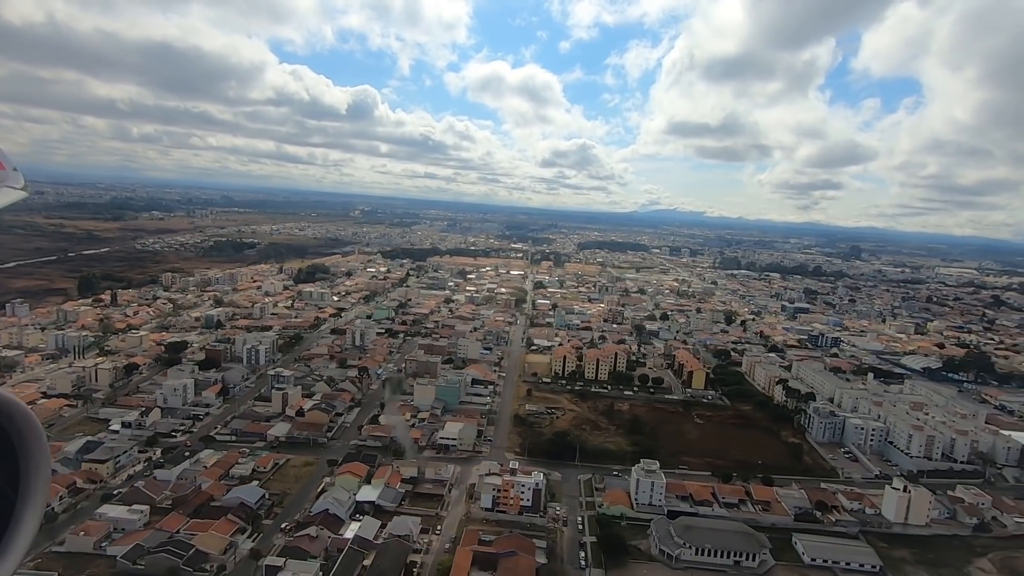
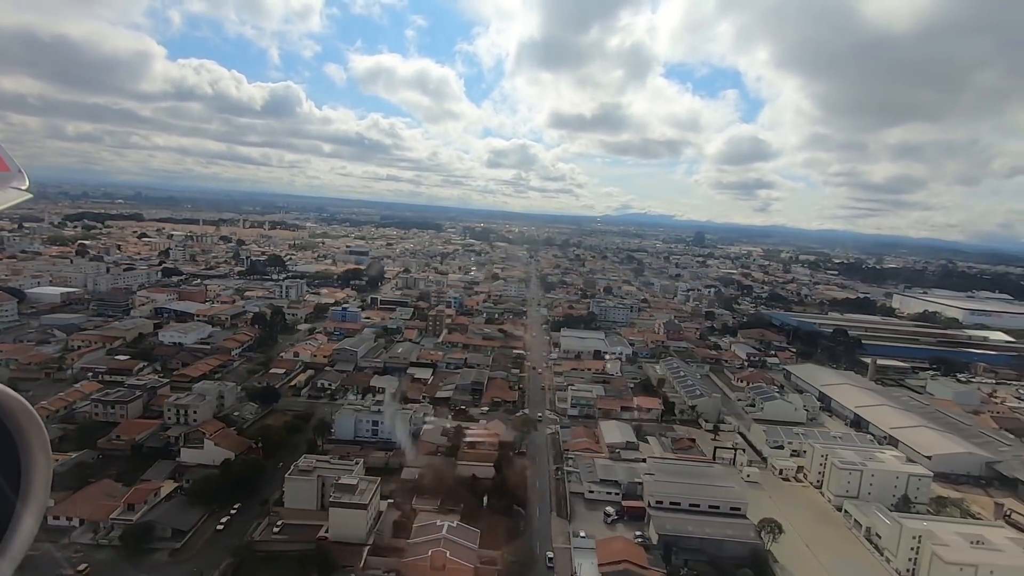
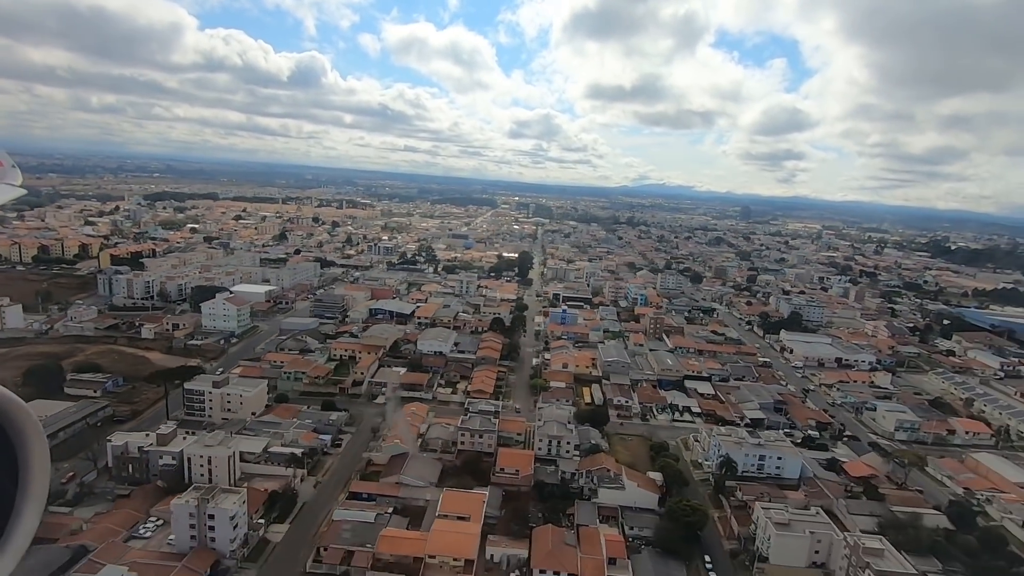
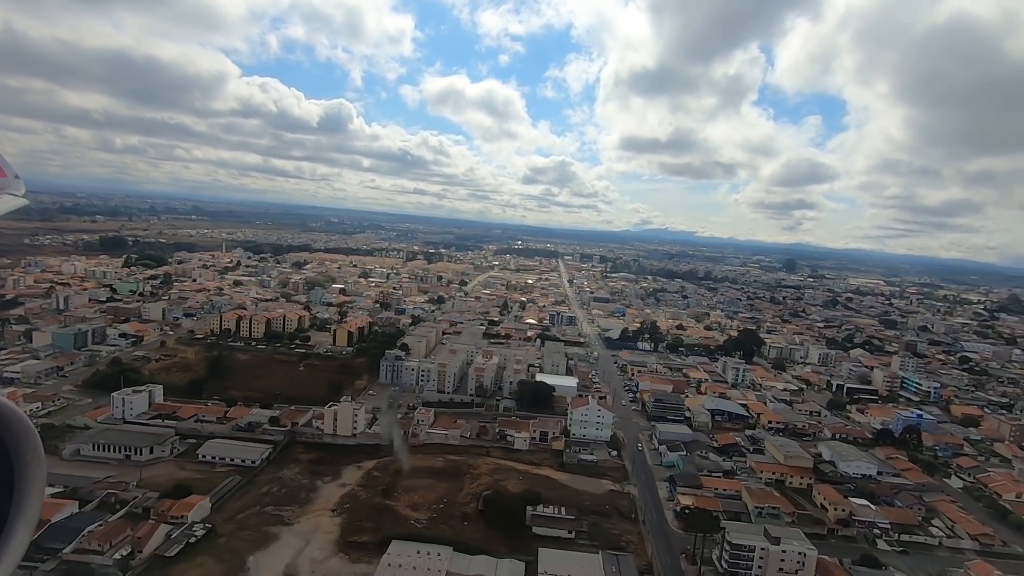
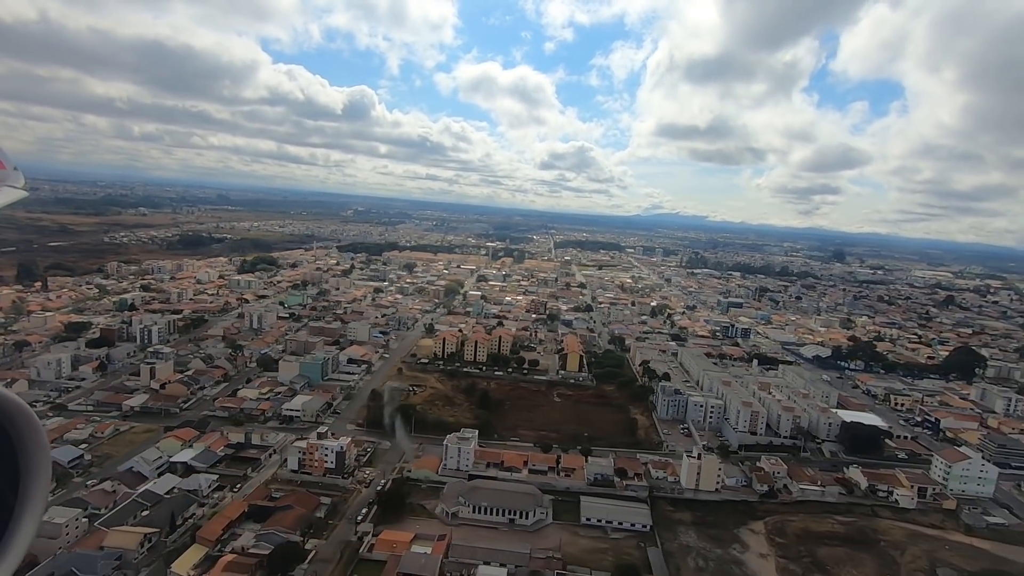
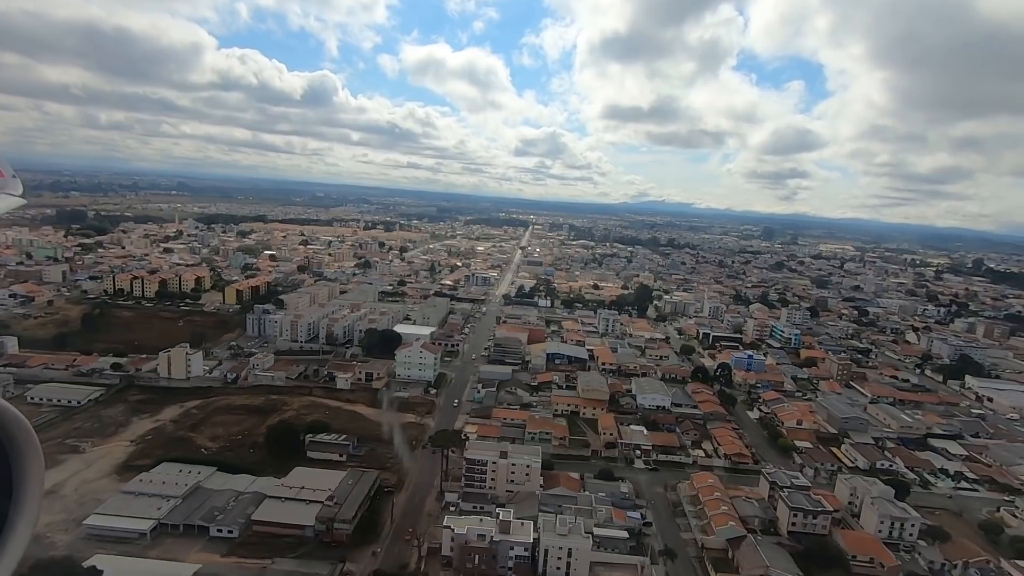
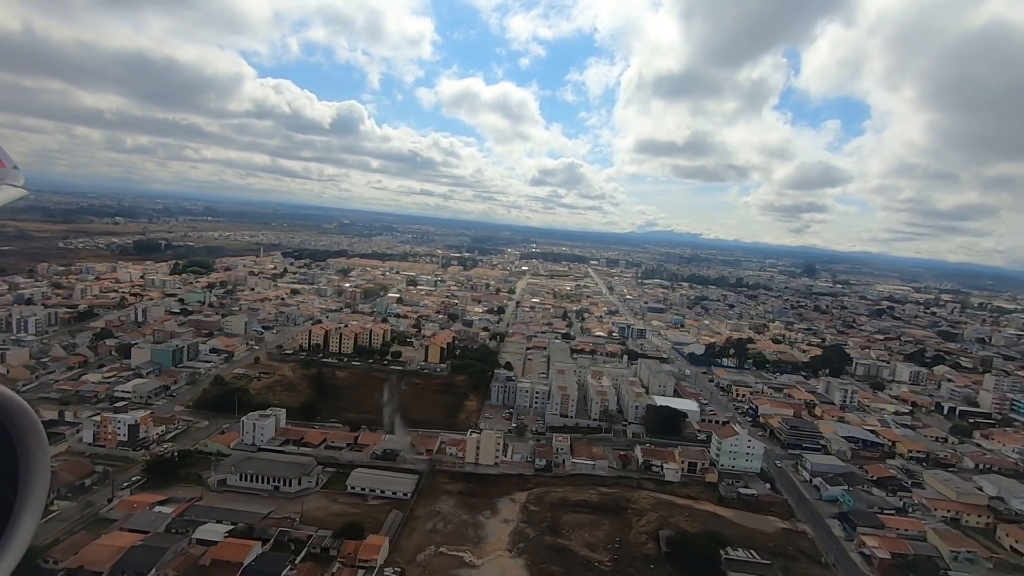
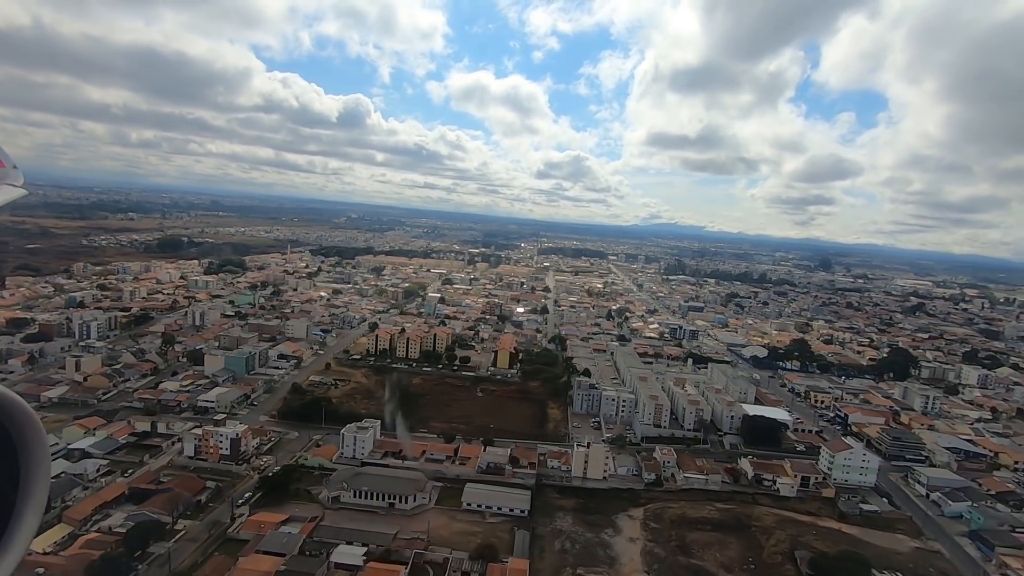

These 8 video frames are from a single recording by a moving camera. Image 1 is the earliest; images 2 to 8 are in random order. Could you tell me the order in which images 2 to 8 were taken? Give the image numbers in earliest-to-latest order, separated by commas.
5, 8, 7, 4, 6, 3, 2
